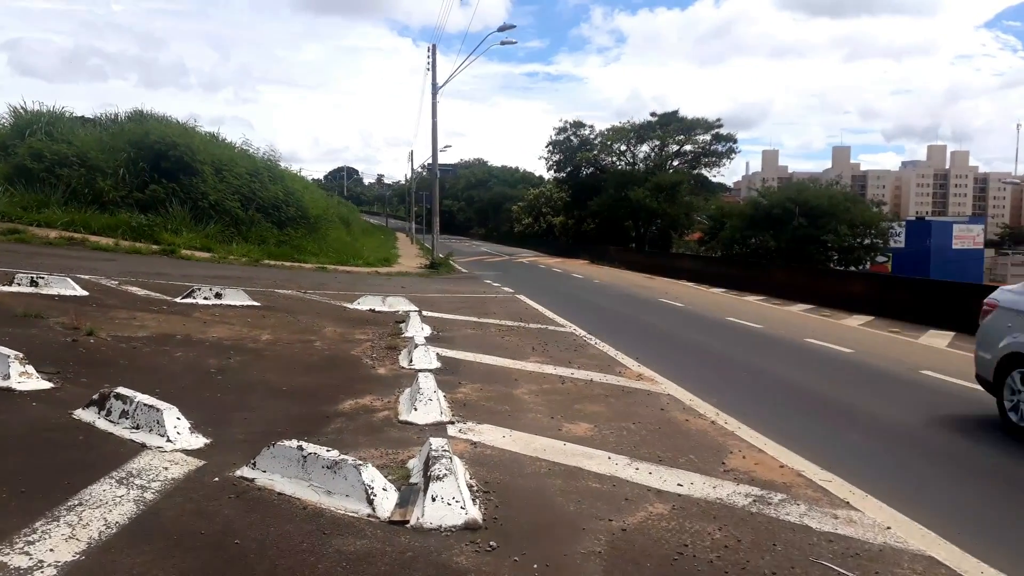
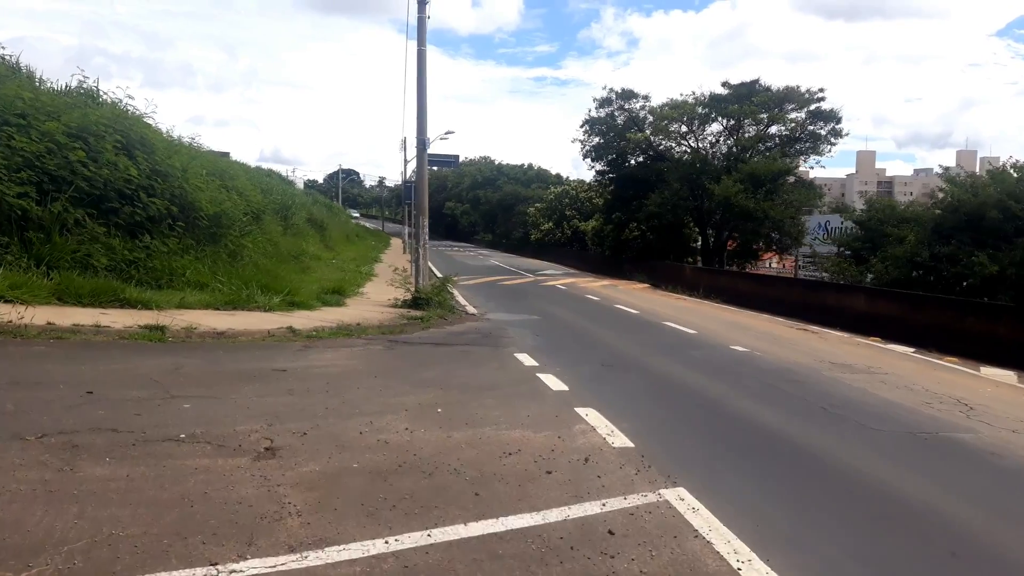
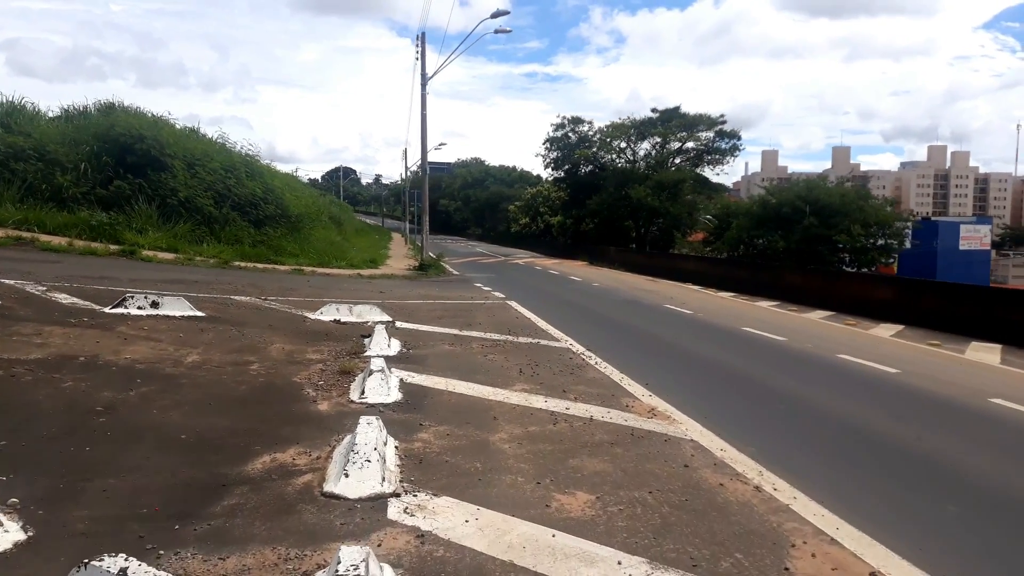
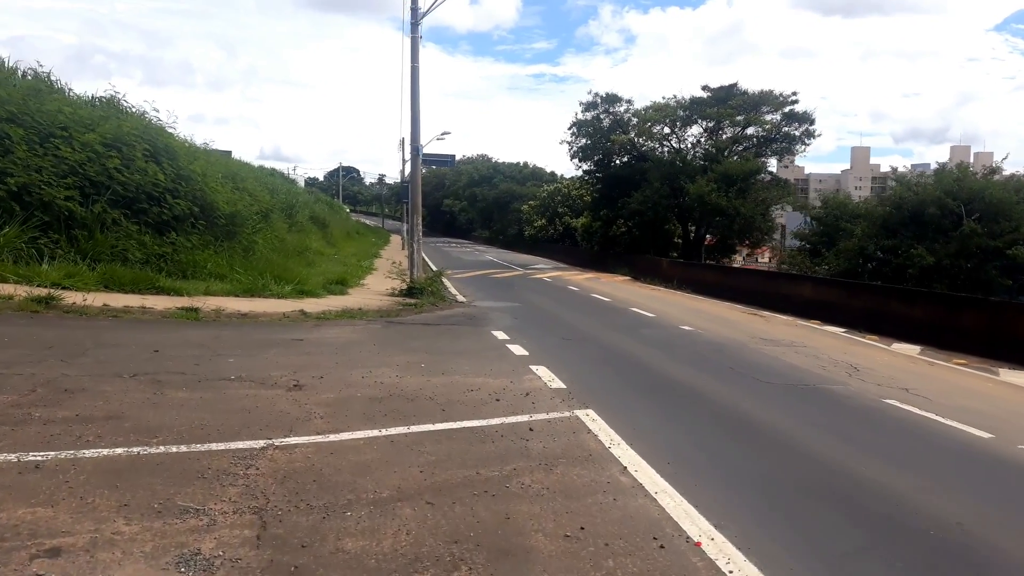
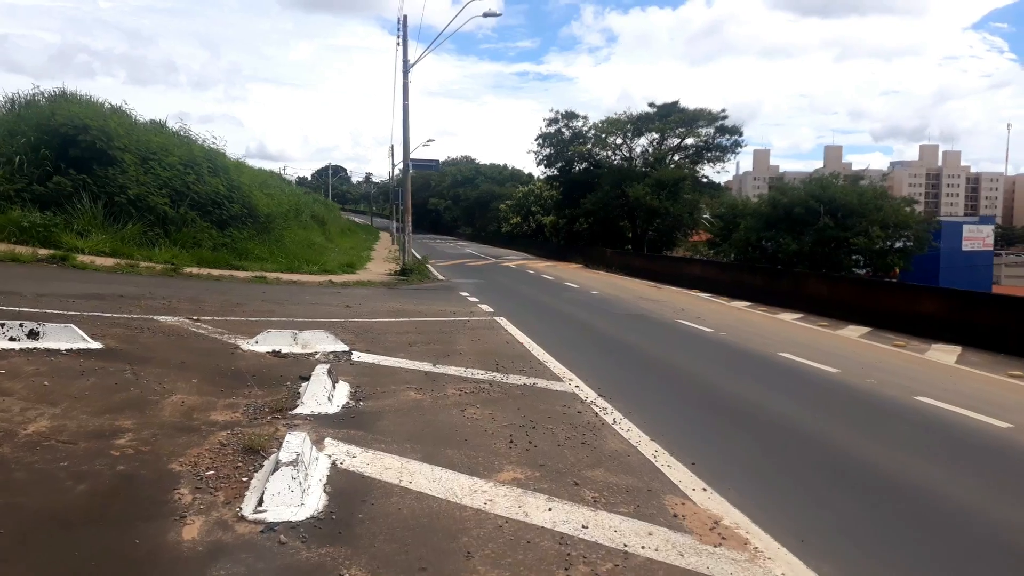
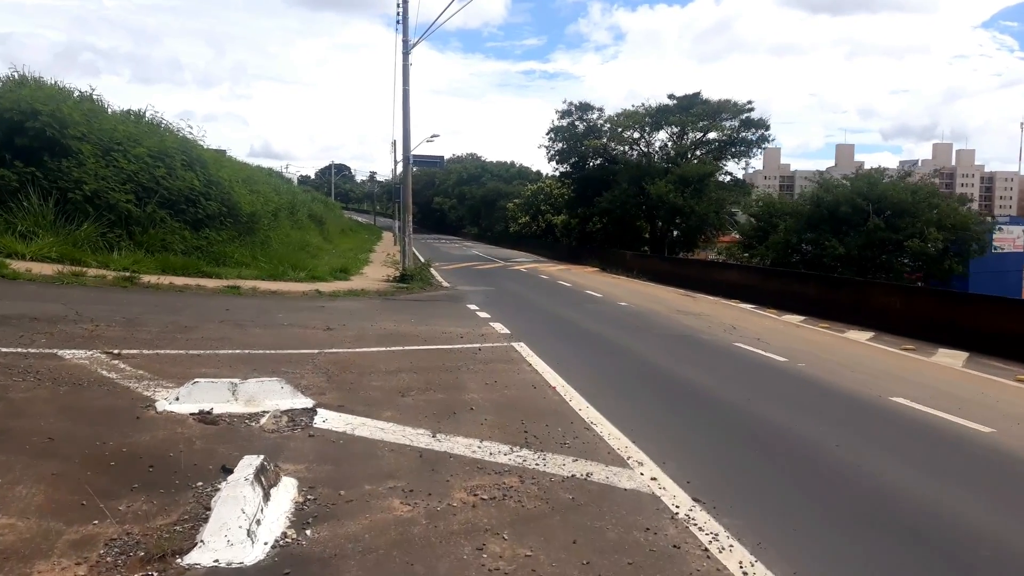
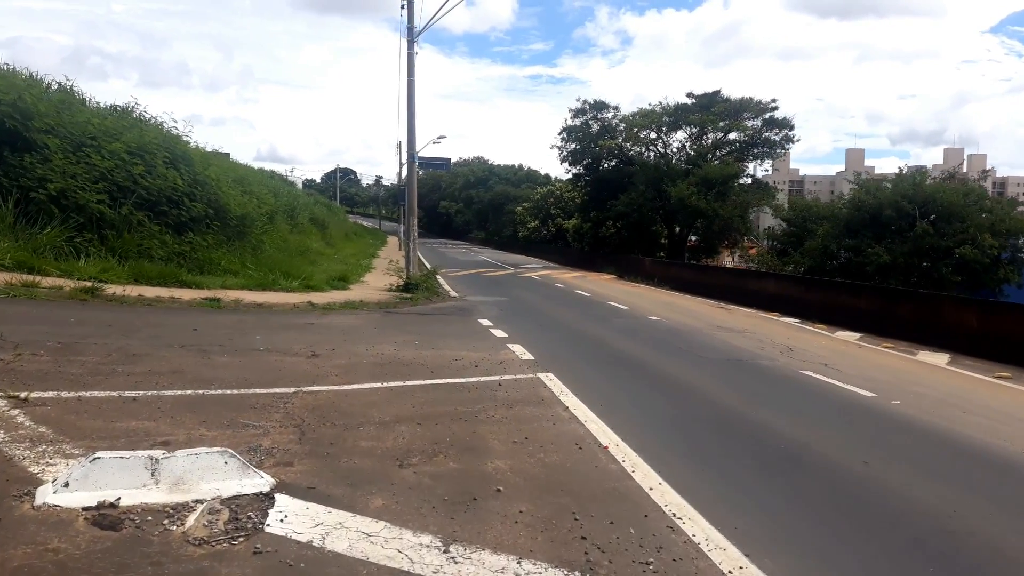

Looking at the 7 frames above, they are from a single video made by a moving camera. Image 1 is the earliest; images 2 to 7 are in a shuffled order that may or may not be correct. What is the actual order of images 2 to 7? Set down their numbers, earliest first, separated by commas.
3, 5, 6, 7, 4, 2
